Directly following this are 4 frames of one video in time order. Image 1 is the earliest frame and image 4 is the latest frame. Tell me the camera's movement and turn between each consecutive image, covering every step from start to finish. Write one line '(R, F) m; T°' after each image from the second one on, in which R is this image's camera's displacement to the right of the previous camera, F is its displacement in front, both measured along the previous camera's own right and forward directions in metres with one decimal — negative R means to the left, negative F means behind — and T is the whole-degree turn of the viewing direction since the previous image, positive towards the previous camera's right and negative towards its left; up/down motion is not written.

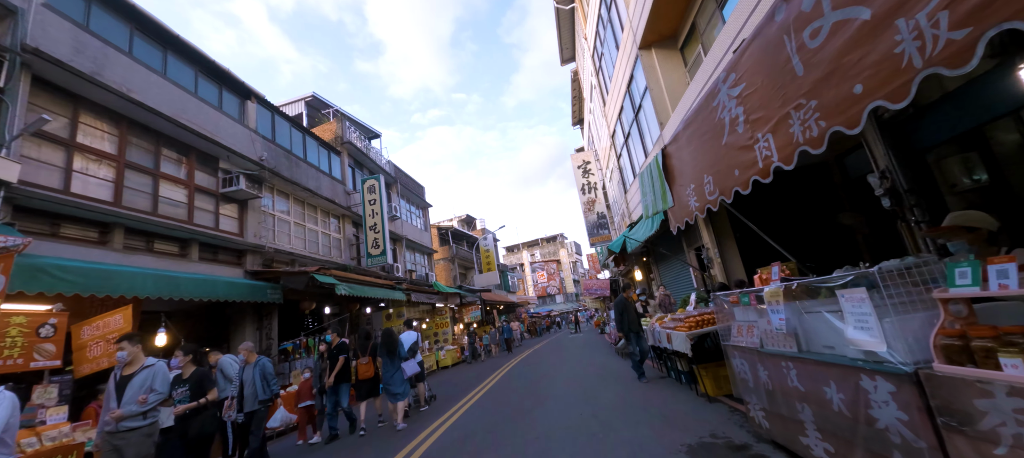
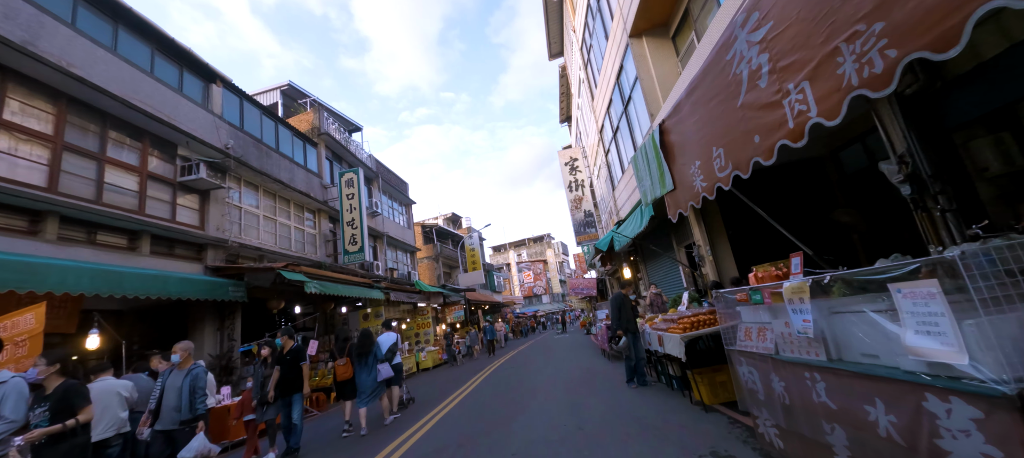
(+0.1, +0.5) m; +2°
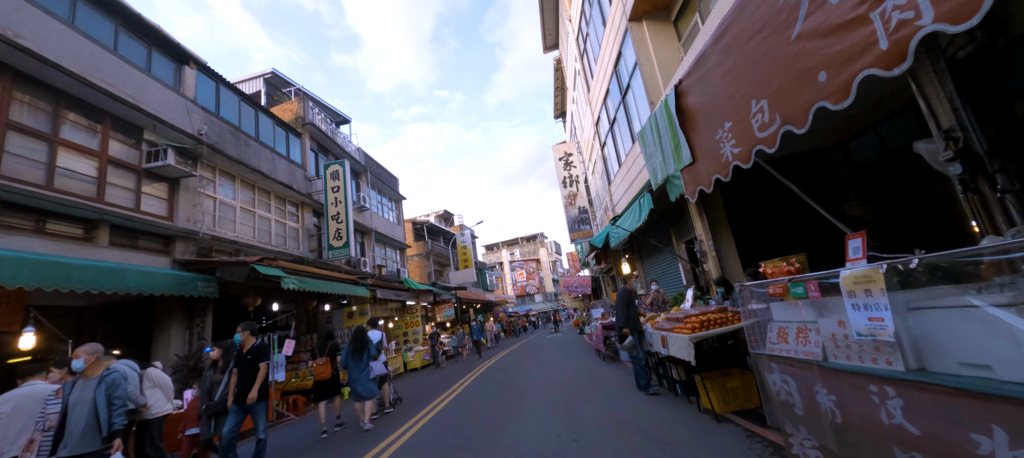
(0.0, +0.5) m; +1°
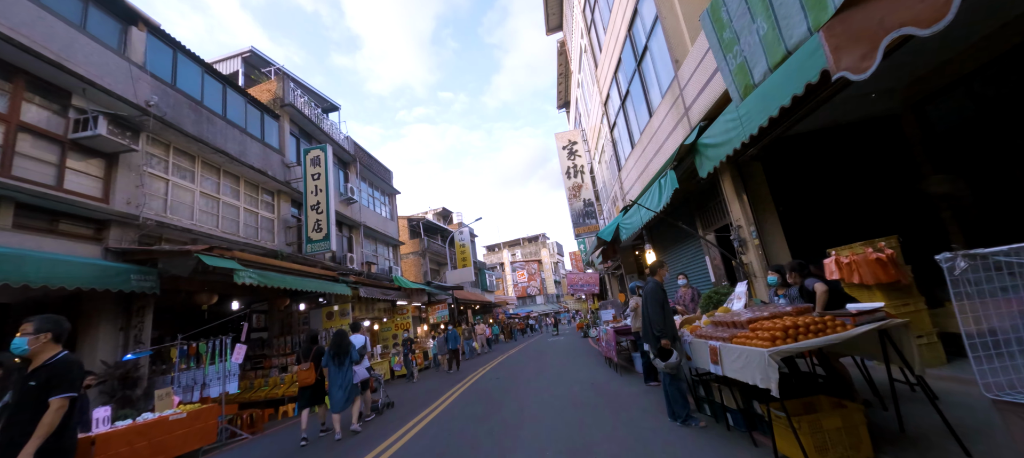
(+0.1, +1.4) m; 0°
